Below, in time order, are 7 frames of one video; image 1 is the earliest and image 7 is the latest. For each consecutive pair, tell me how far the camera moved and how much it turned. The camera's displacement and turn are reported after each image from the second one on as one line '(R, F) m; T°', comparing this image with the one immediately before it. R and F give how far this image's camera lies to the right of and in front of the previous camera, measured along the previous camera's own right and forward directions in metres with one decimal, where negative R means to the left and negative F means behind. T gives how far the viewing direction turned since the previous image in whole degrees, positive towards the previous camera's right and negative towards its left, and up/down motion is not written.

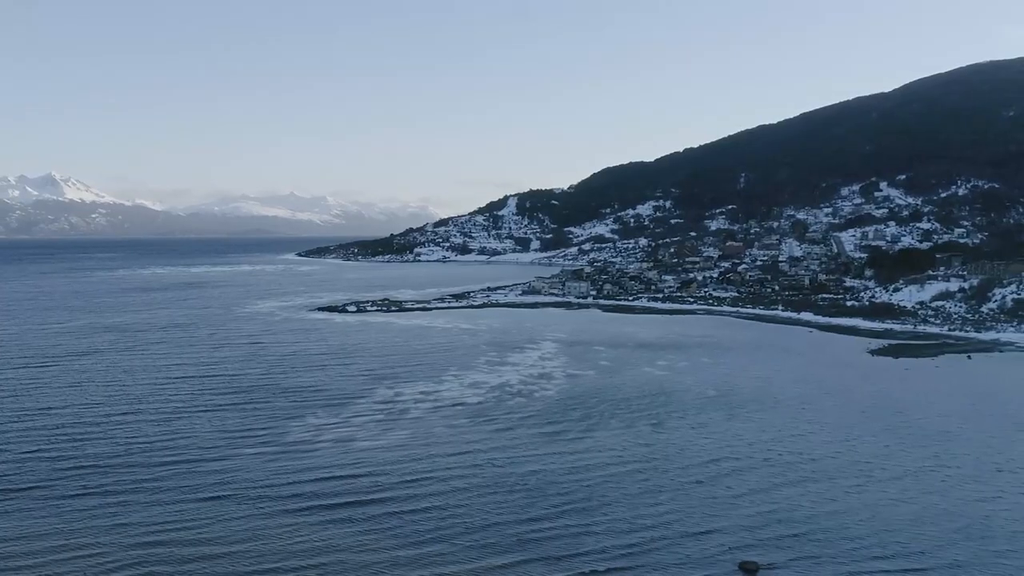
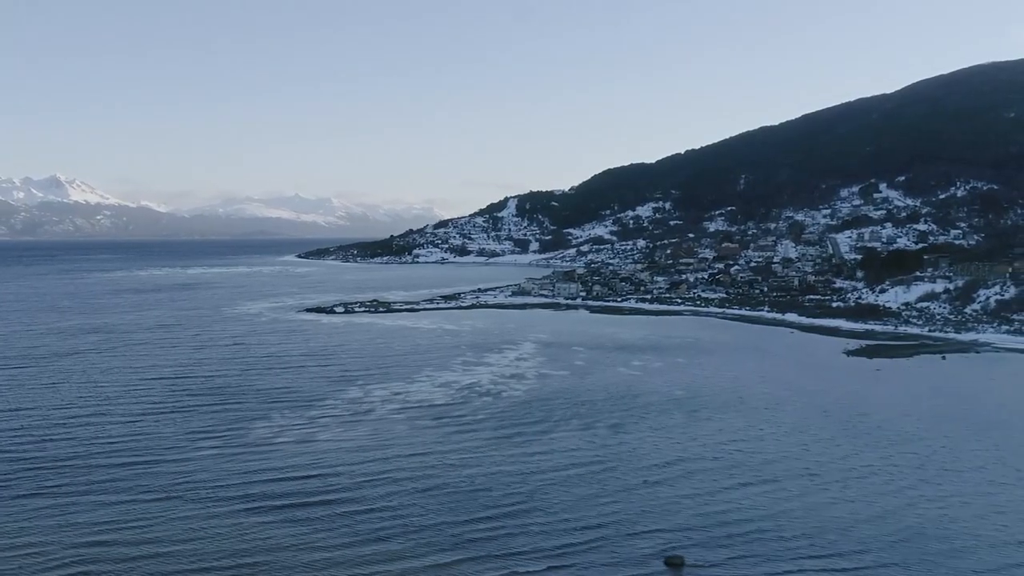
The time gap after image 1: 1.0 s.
(+0.4, 0.0) m; 0°
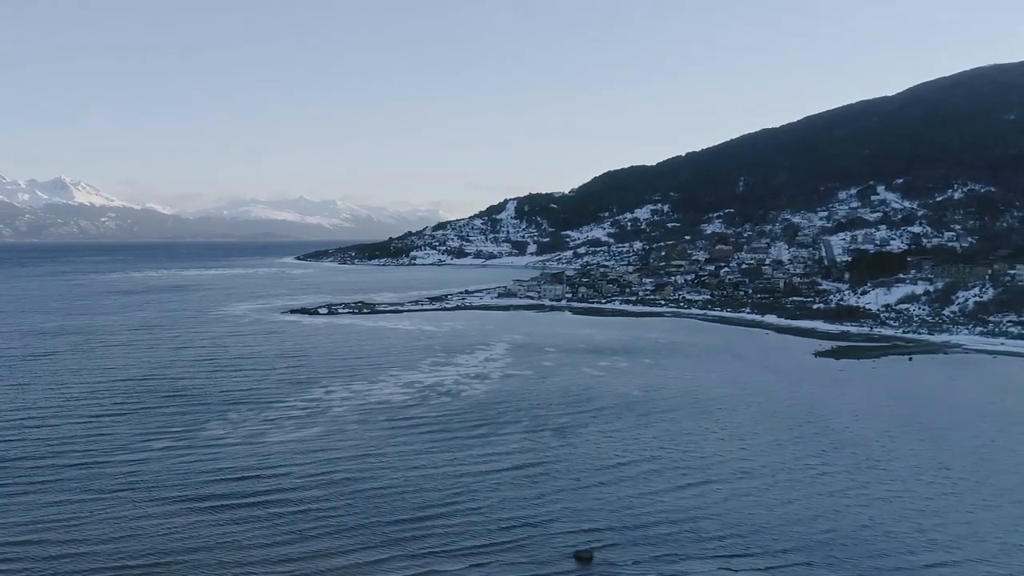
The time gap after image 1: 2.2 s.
(+0.5, -0.1) m; 0°
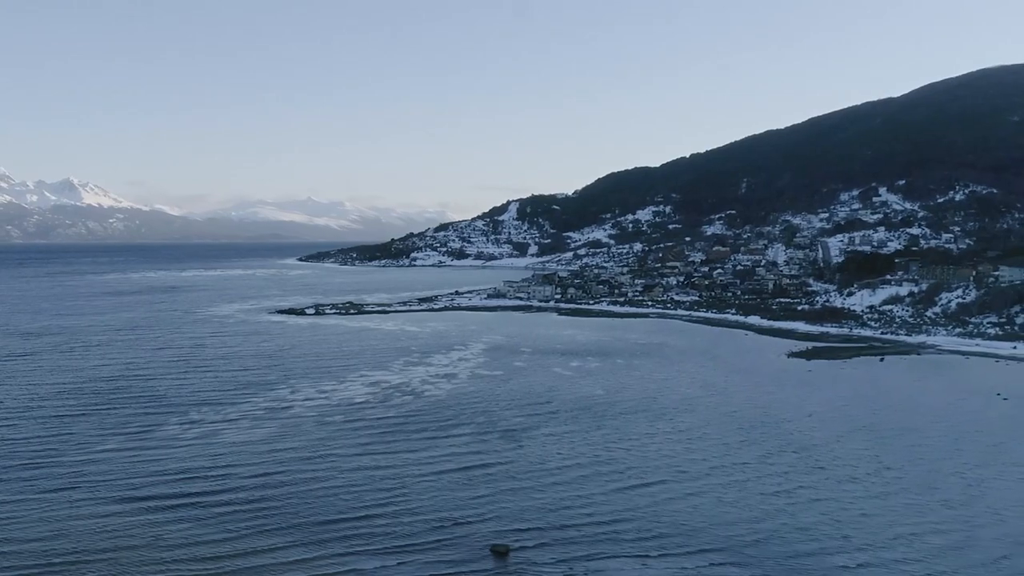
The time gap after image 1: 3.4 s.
(+0.5, -0.1) m; 0°
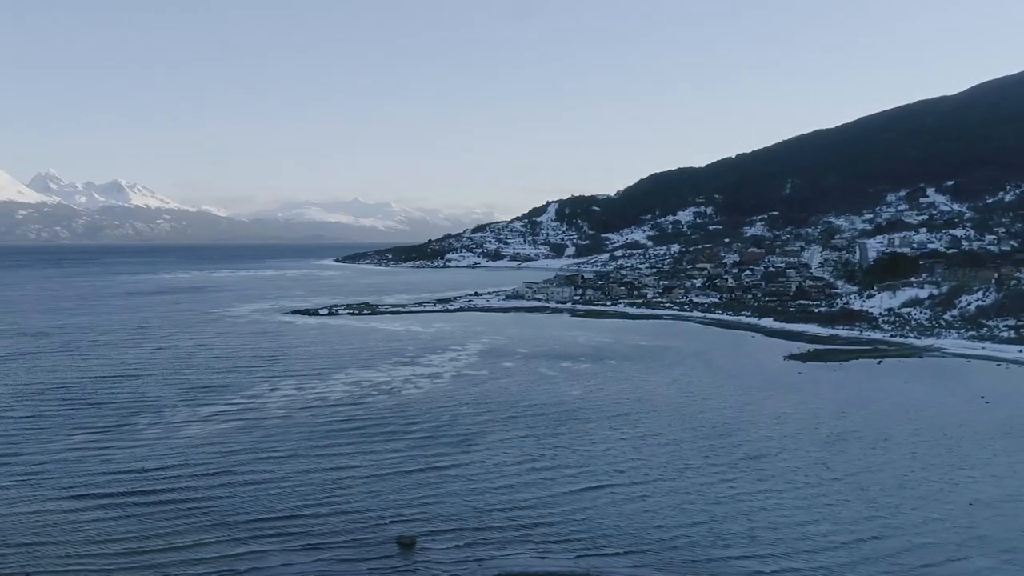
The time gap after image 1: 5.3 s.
(+0.8, +0.1) m; -3°
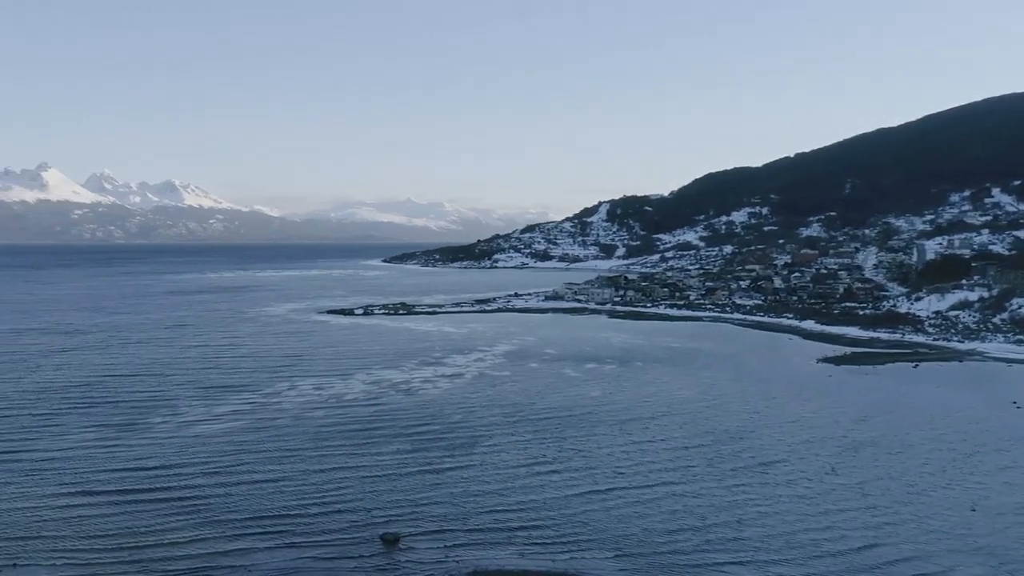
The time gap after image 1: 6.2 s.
(+0.4, +0.2) m; -4°
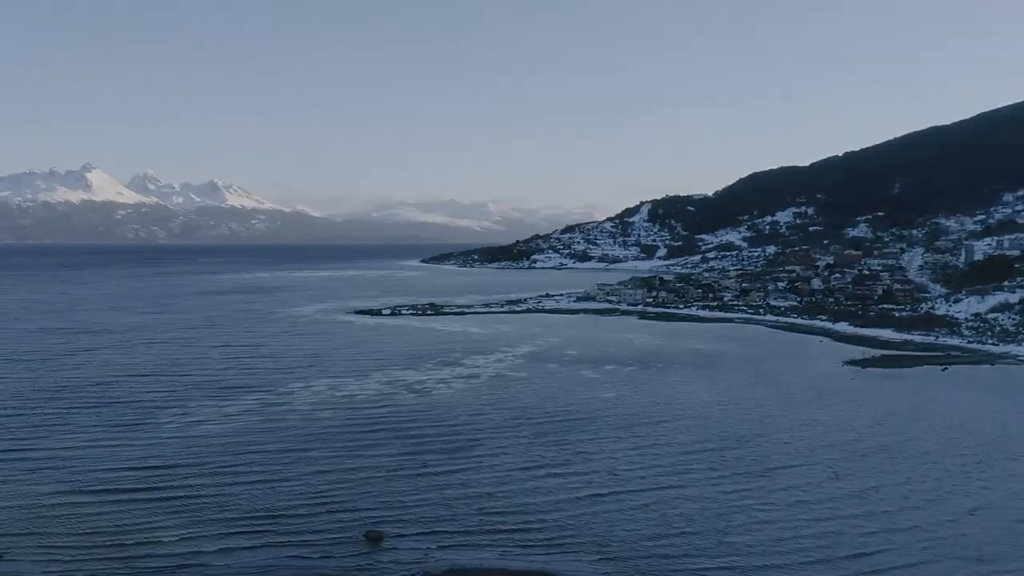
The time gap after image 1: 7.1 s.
(+0.4, +0.1) m; -3°
